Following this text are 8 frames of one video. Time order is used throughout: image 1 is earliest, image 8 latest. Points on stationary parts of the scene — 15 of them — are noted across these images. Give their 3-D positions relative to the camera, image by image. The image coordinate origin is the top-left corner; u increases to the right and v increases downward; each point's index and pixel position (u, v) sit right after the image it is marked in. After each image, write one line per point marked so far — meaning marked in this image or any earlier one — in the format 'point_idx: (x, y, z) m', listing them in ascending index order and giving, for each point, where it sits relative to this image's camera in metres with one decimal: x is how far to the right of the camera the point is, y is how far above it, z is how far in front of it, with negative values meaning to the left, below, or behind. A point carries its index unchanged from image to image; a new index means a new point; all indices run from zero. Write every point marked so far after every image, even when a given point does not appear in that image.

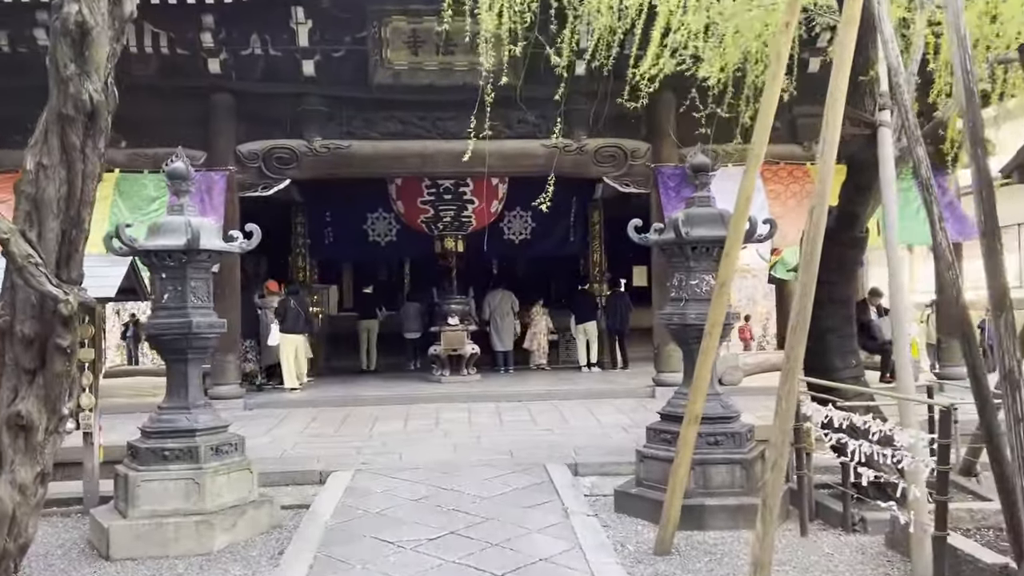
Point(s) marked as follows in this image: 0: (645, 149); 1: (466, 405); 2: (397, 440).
0: (+1.5, +1.6, +9.4) m
1: (-0.5, -1.3, +9.0) m
2: (-1.0, -1.3, +7.1) m
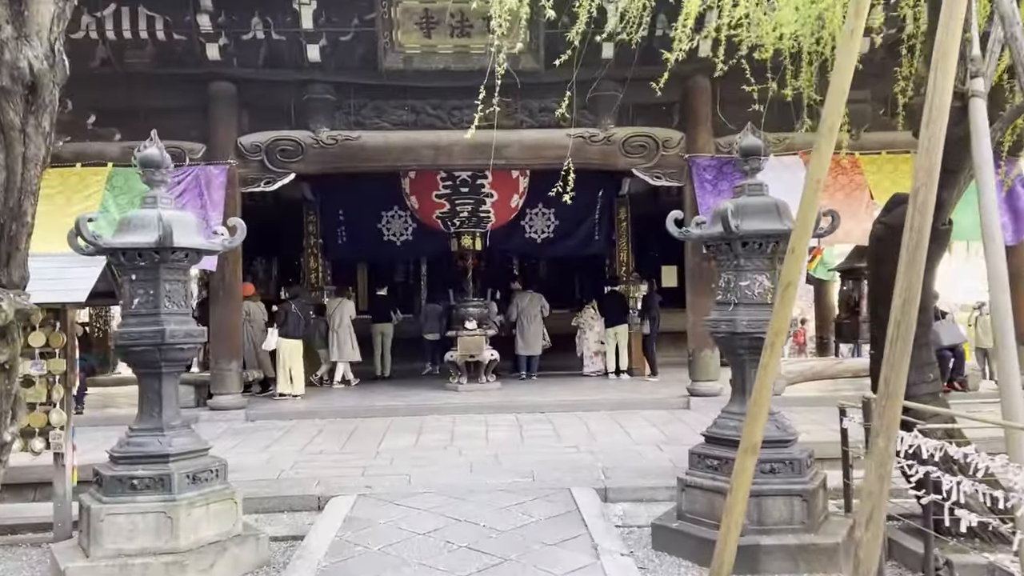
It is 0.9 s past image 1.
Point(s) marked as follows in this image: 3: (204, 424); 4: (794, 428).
0: (+1.7, +1.5, +8.7) m
1: (-0.3, -1.3, +8.3) m
2: (-0.8, -1.3, +6.4) m
3: (-3.0, -1.3, +8.2) m
4: (+1.6, -0.8, +4.7) m
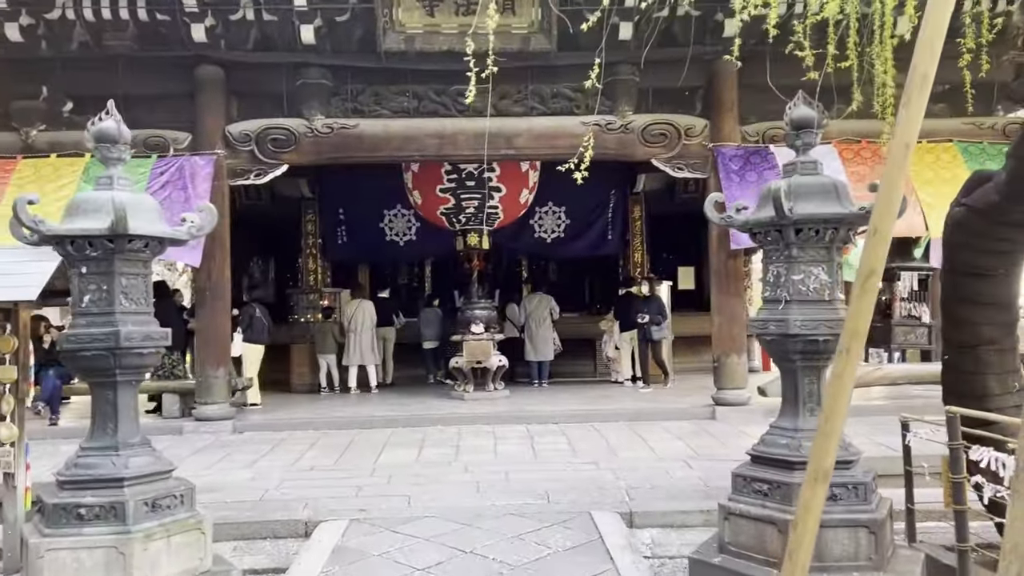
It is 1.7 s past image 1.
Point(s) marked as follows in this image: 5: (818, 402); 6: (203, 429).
0: (+1.8, +1.5, +8.0) m
1: (-0.2, -1.3, +7.6) m
2: (-0.7, -1.3, +5.8) m
3: (-2.9, -1.3, +7.6) m
4: (+1.6, -0.8, +4.0) m
5: (+1.5, -0.5, +4.0) m
6: (-2.8, -1.3, +7.7) m
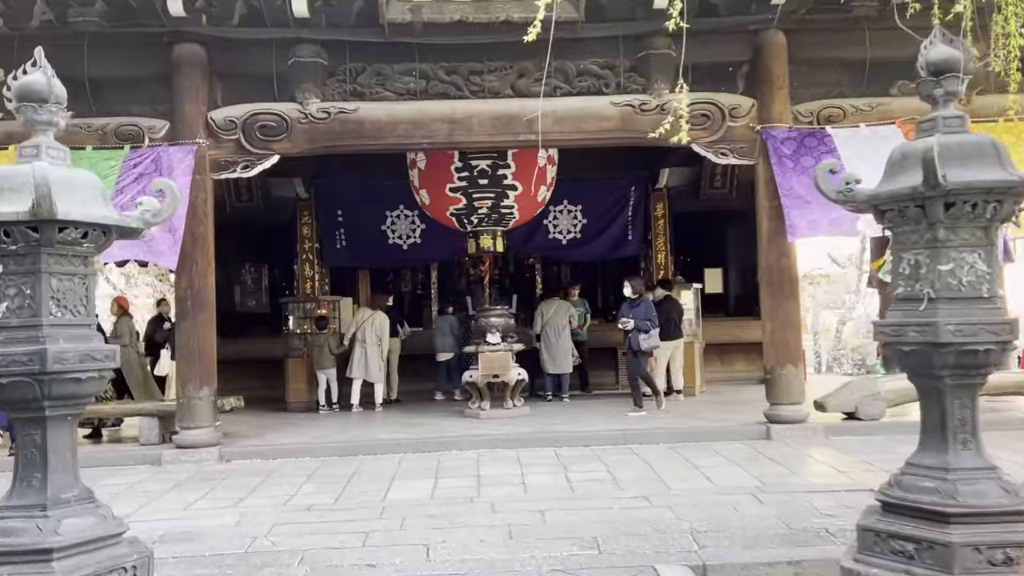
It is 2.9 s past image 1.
0: (+2.0, +1.5, +7.1) m
1: (0.0, -1.3, +6.7) m
2: (-0.5, -1.3, +4.8) m
3: (-2.7, -1.4, +6.6) m
4: (+1.9, -0.7, +3.0) m
5: (+1.7, -0.5, +3.0) m
6: (-2.6, -1.4, +6.7) m
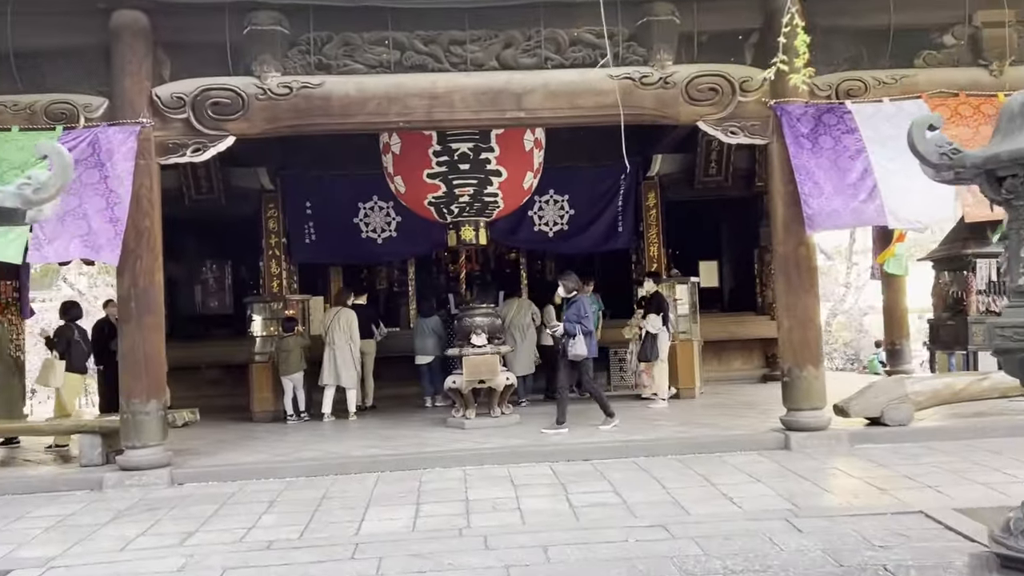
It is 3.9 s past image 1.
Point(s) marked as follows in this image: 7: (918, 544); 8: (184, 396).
0: (+1.9, +1.6, +6.4) m
1: (-0.1, -1.3, +5.9) m
2: (-0.5, -1.3, +4.0) m
3: (-2.8, -1.4, +5.8) m
4: (+1.9, -0.7, +2.3) m
5: (+1.7, -0.5, +2.3) m
6: (-2.7, -1.4, +5.9) m
7: (+2.0, -1.2, +4.0) m
8: (-4.1, -1.3, +10.4) m
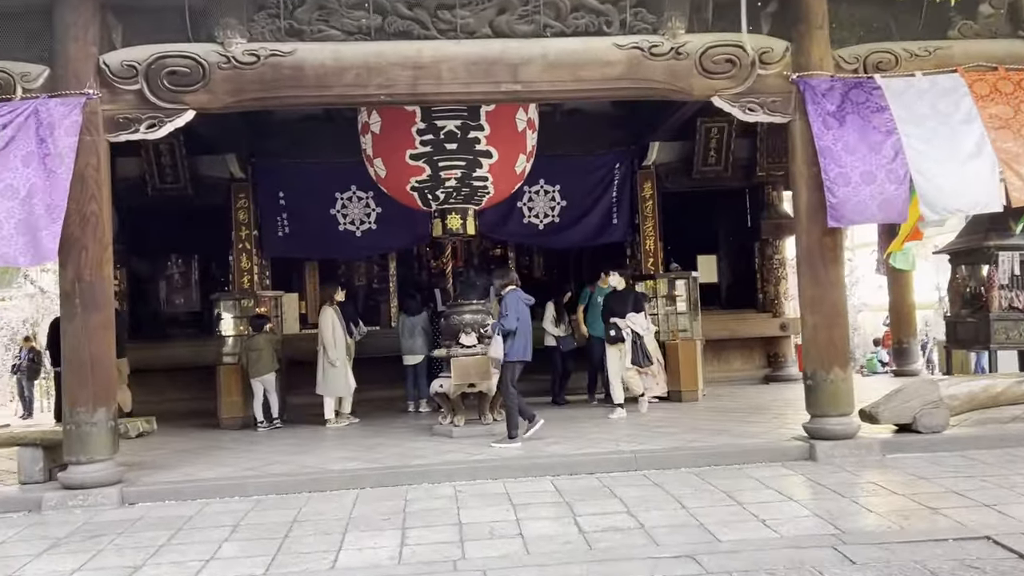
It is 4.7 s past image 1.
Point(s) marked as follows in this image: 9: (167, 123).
0: (+1.9, +1.6, +5.8) m
1: (-0.1, -1.2, +5.3) m
2: (-0.5, -1.3, +3.4) m
3: (-2.8, -1.4, +5.1) m
4: (+1.9, -0.7, +1.7) m
5: (+1.8, -0.4, +1.7) m
6: (-2.7, -1.3, +5.1) m
7: (+2.0, -1.2, +3.4) m
8: (-4.2, -1.3, +9.6) m
9: (-2.2, +1.1, +5.5) m
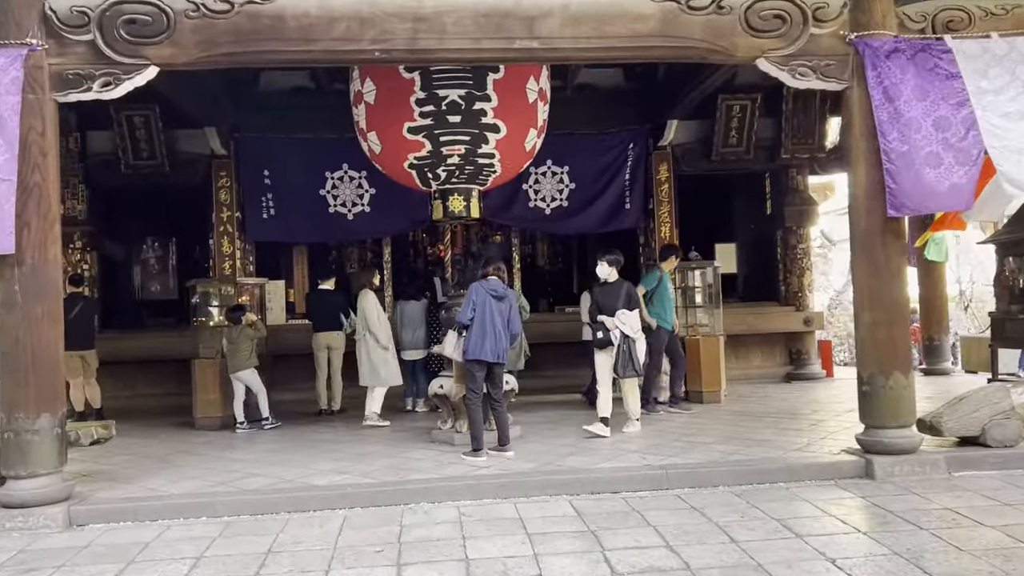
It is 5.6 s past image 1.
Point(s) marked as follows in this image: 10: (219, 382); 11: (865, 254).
0: (+1.9, +1.7, +5.0) m
1: (0.0, -1.2, +4.5) m
2: (-0.4, -1.2, +2.6) m
3: (-2.7, -1.3, +4.3) m
4: (+2.1, -0.7, +1.0) m
5: (+1.9, -0.5, +1.0) m
6: (-2.6, -1.2, +4.4) m
7: (+2.1, -1.2, +2.7) m
8: (-4.2, -1.1, +8.9) m
9: (-2.2, +1.2, +4.7) m
10: (-2.8, -0.9, +7.9) m
11: (+2.1, +0.2, +5.0) m
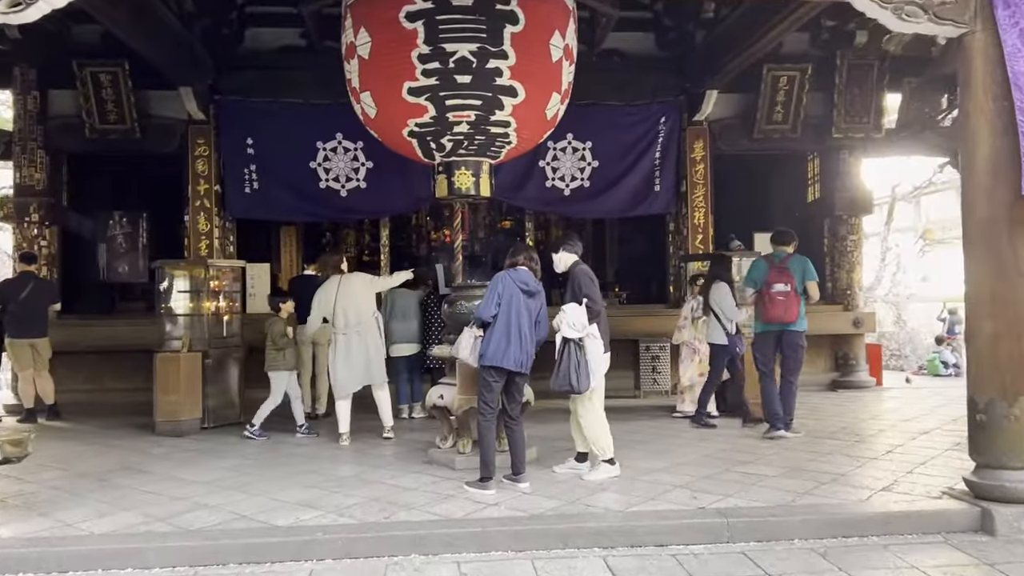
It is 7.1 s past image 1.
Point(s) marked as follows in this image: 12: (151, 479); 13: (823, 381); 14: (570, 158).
0: (+2.1, +1.7, +3.9) m
1: (+0.1, -1.1, +3.5) m
2: (-0.4, -1.2, +1.6) m
3: (-2.7, -1.2, +3.3) m
4: (+2.1, -0.7, -0.1) m
5: (+1.9, -0.5, -0.1) m
6: (-2.6, -1.1, +3.3) m
7: (+2.1, -1.2, +1.6) m
8: (-4.1, -1.0, +7.8) m
9: (-2.0, +1.2, +3.6) m
10: (-2.7, -0.7, +6.8) m
11: (+2.2, +0.2, +3.9) m
12: (-2.1, -1.1, +4.8) m
13: (+3.2, -1.0, +8.8) m
14: (+0.6, +1.3, +8.0) m
